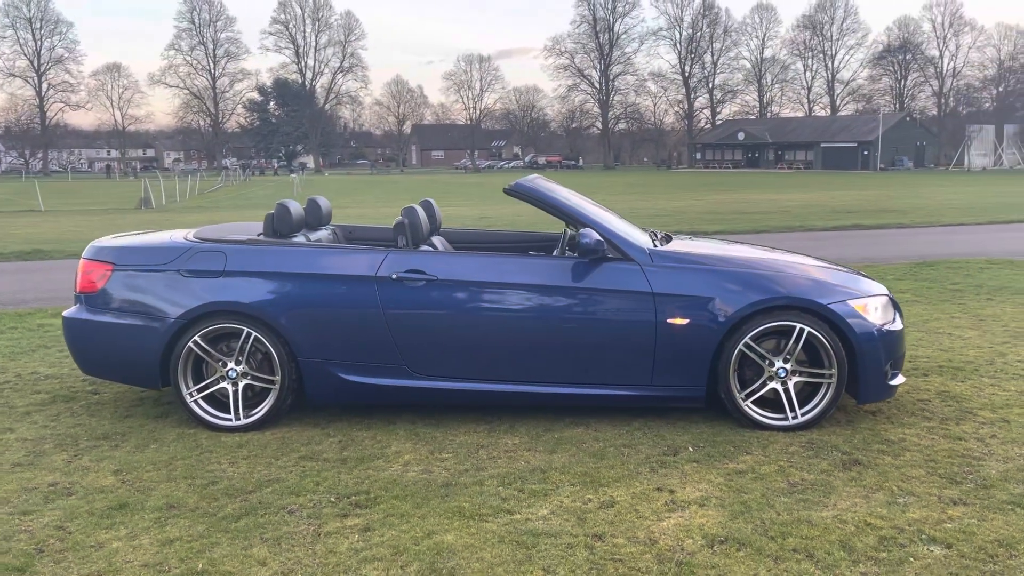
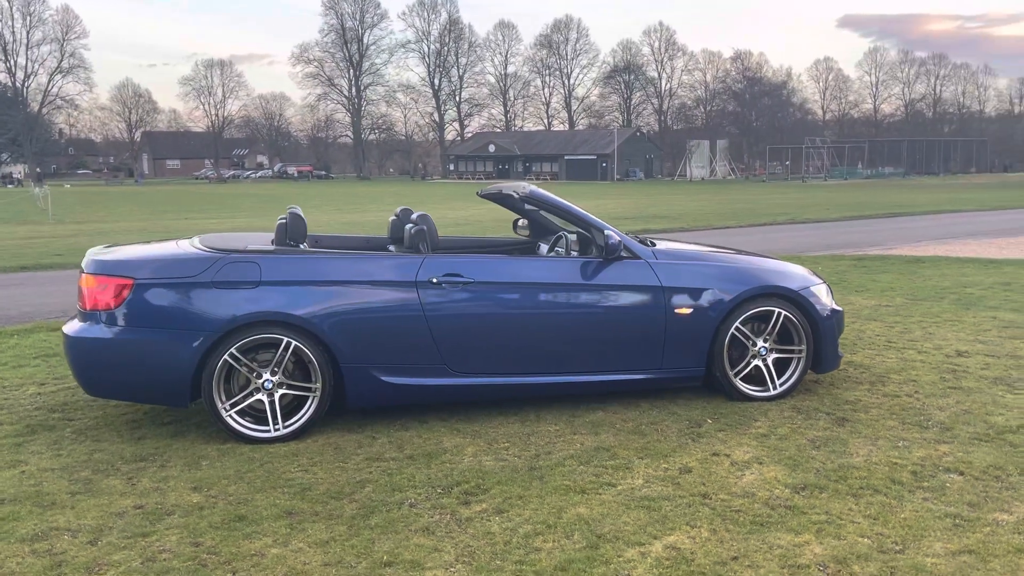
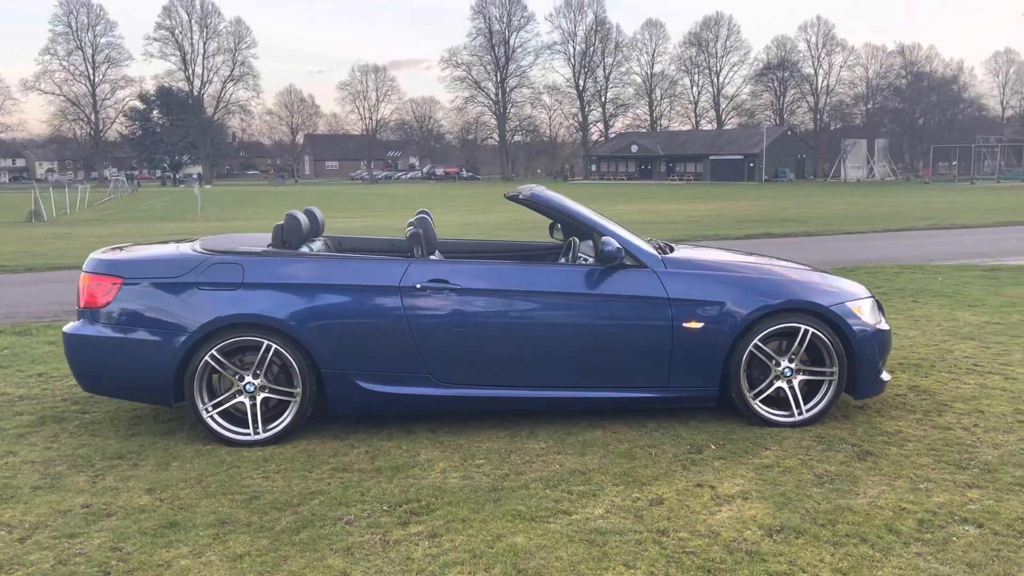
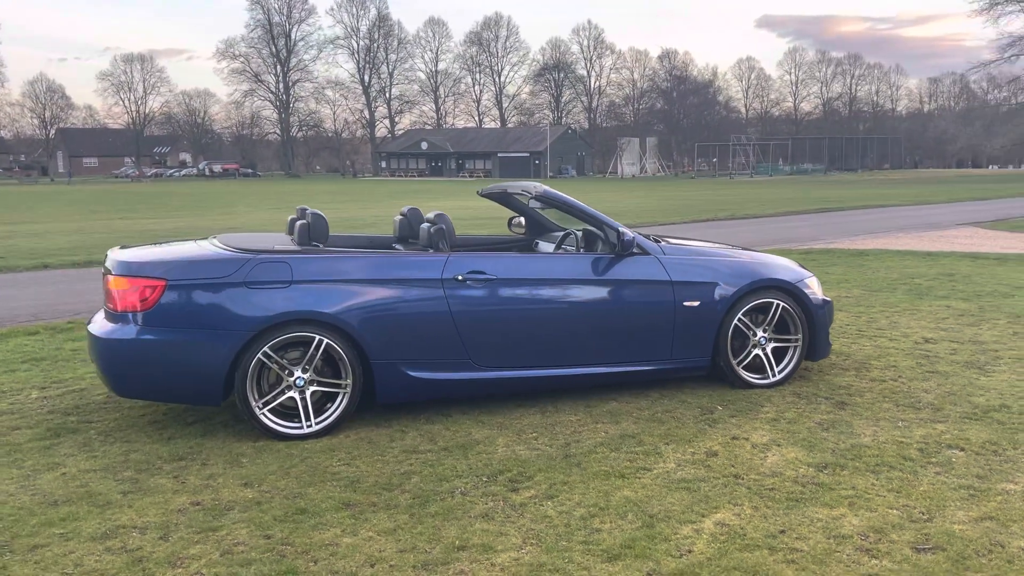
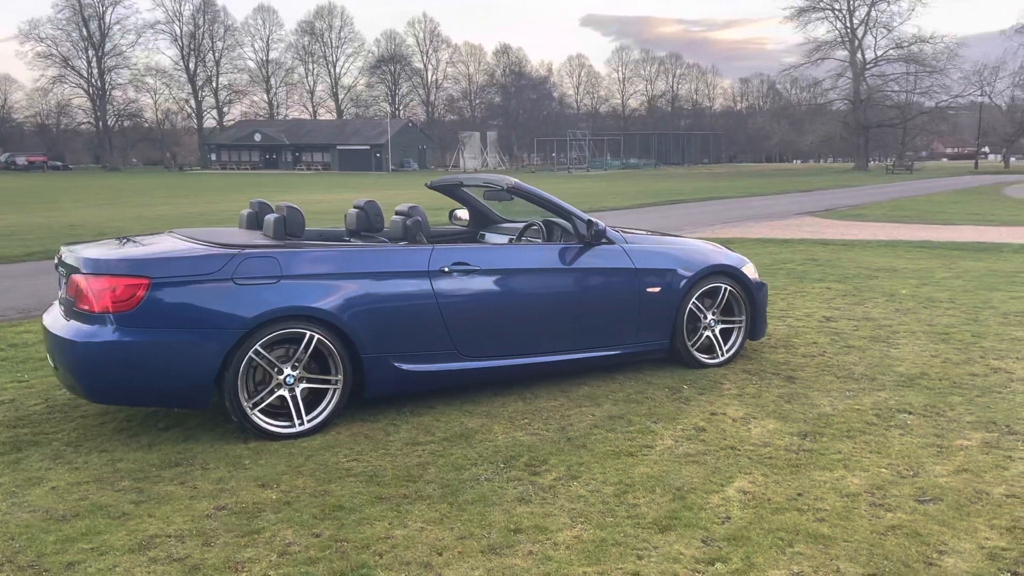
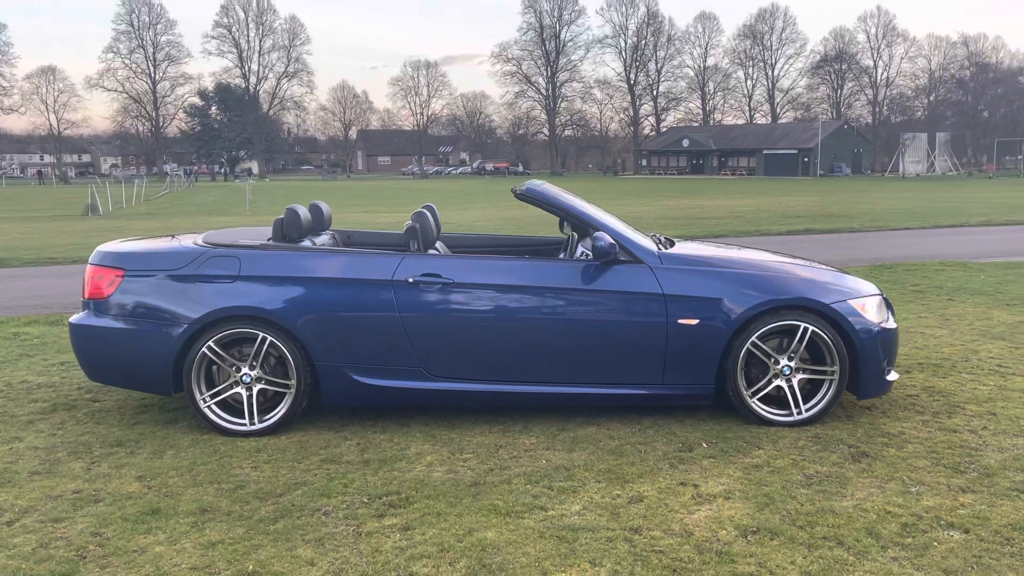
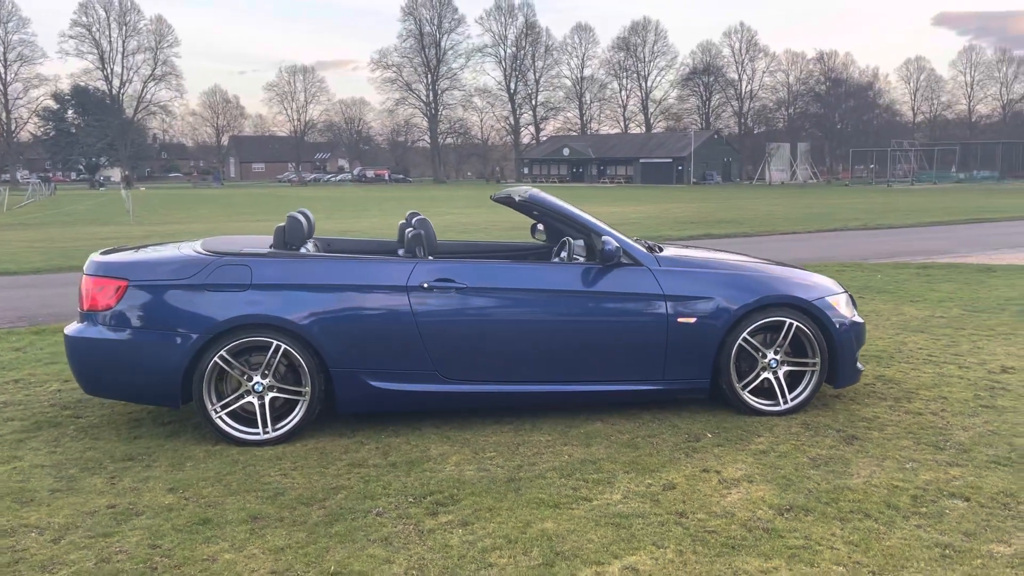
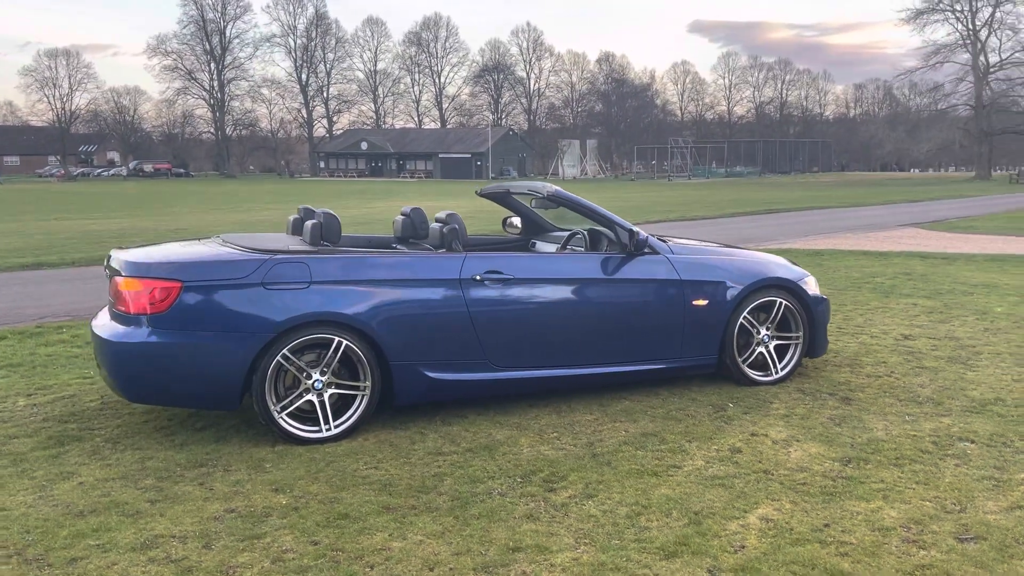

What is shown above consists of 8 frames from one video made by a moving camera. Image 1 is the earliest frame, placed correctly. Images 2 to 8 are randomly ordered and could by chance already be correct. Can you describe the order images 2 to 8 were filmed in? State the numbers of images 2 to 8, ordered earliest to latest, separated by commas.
6, 3, 7, 2, 4, 8, 5
